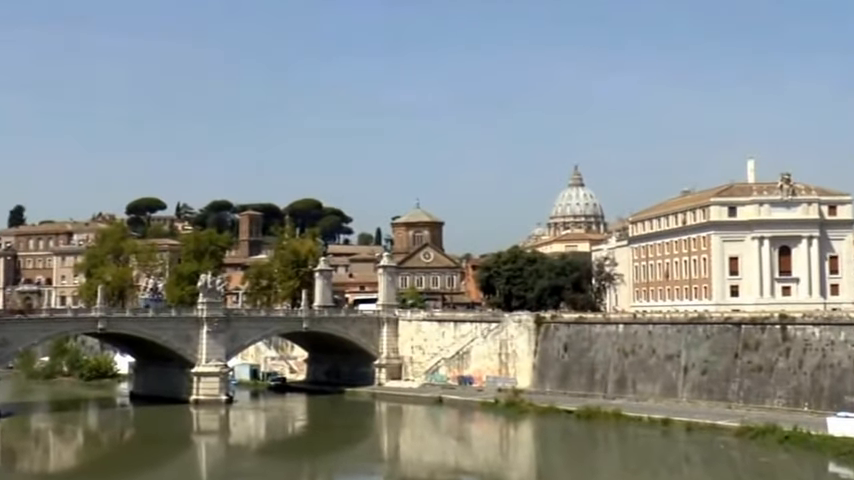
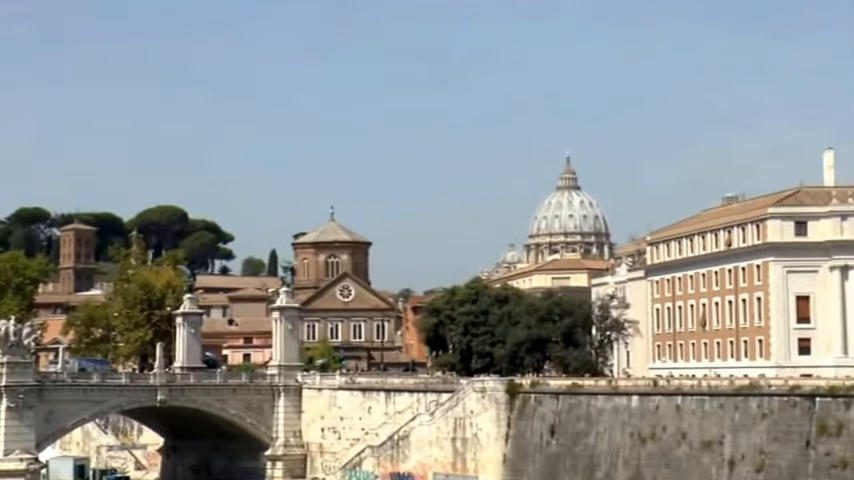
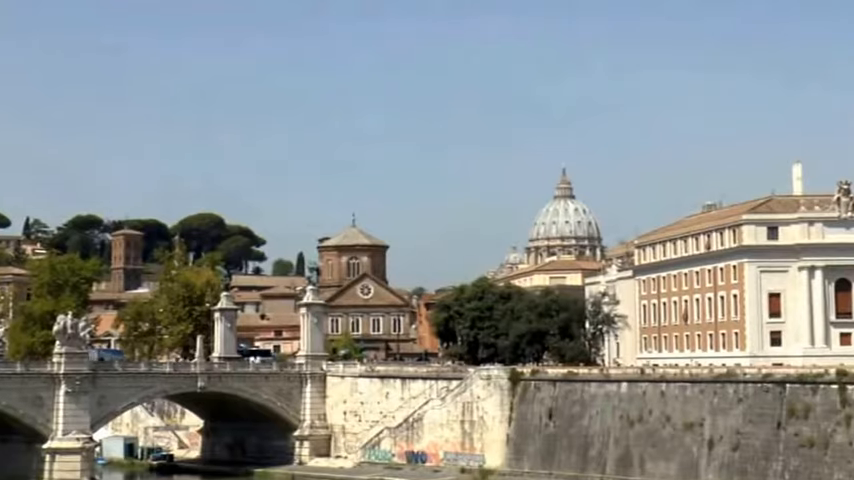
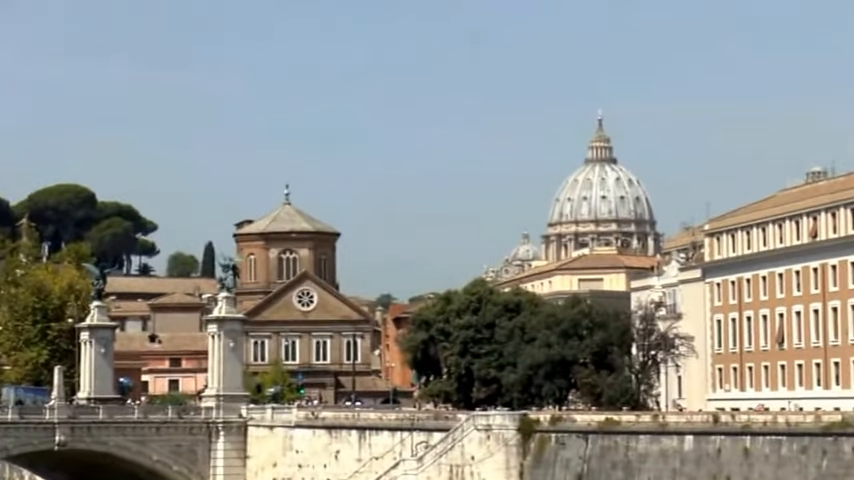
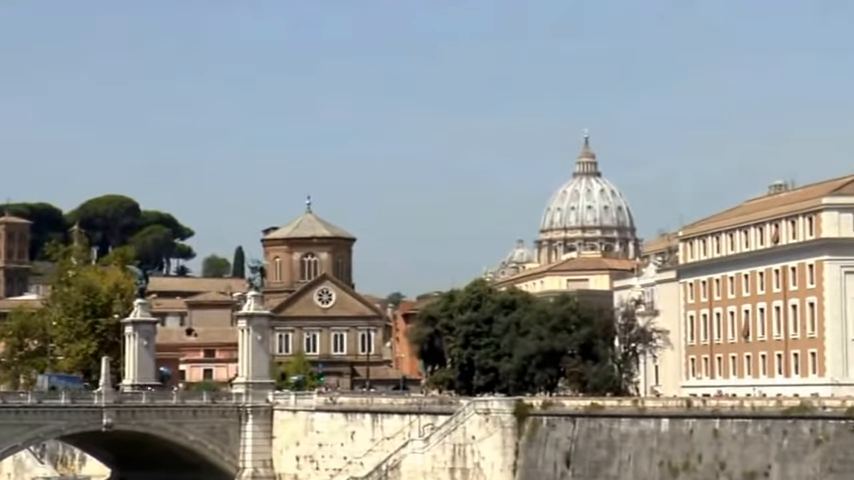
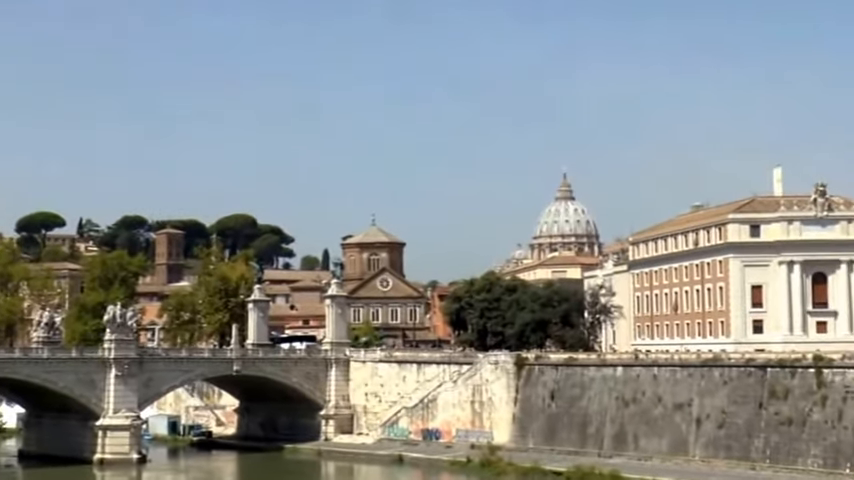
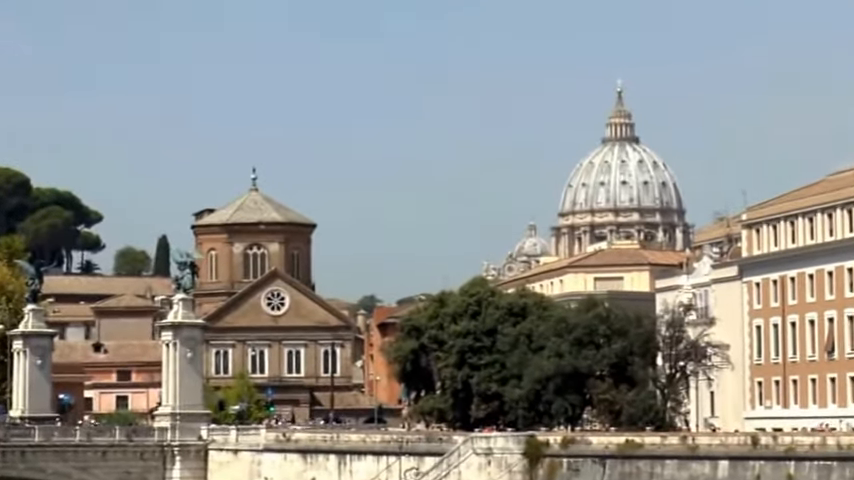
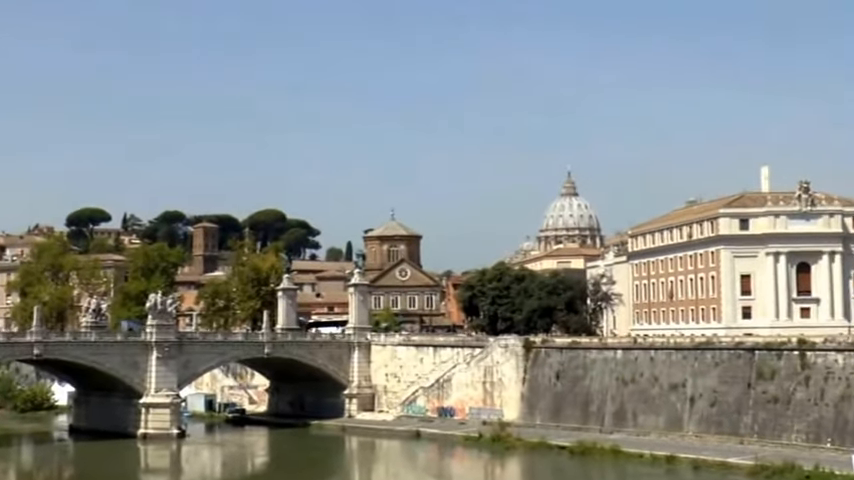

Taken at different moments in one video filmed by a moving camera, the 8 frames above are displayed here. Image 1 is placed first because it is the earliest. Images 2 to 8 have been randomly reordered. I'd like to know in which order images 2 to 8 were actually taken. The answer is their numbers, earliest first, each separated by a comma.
8, 6, 3, 2, 5, 4, 7
